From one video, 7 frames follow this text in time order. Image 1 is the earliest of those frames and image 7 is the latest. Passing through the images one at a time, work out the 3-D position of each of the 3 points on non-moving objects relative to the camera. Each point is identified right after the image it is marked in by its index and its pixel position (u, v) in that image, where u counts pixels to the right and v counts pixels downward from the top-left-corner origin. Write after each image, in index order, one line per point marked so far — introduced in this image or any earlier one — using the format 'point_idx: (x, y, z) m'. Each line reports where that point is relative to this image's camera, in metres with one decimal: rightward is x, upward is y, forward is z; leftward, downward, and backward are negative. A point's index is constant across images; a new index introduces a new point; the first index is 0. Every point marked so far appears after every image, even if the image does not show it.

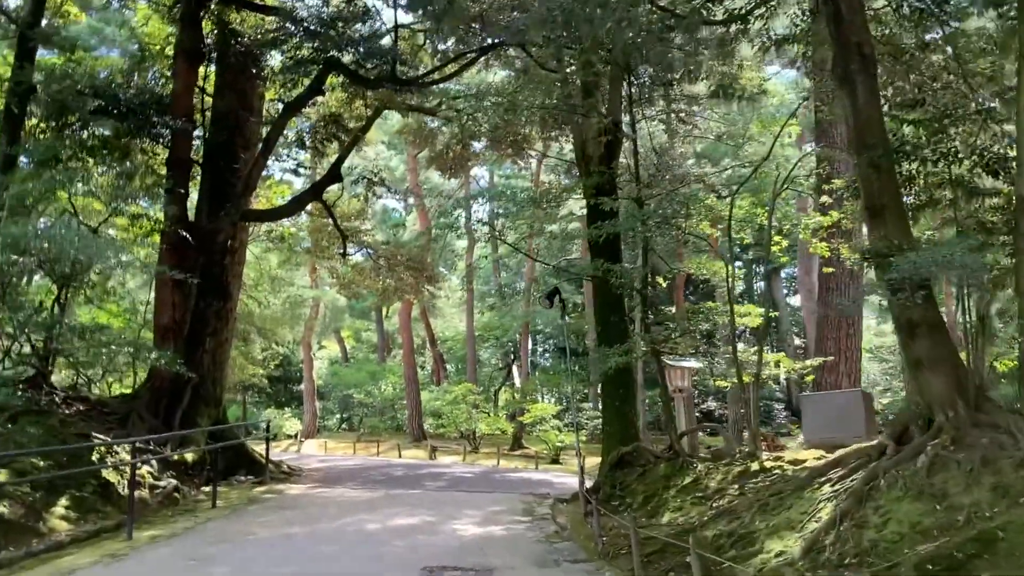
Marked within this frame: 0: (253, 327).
0: (-5.9, -0.9, +16.2) m
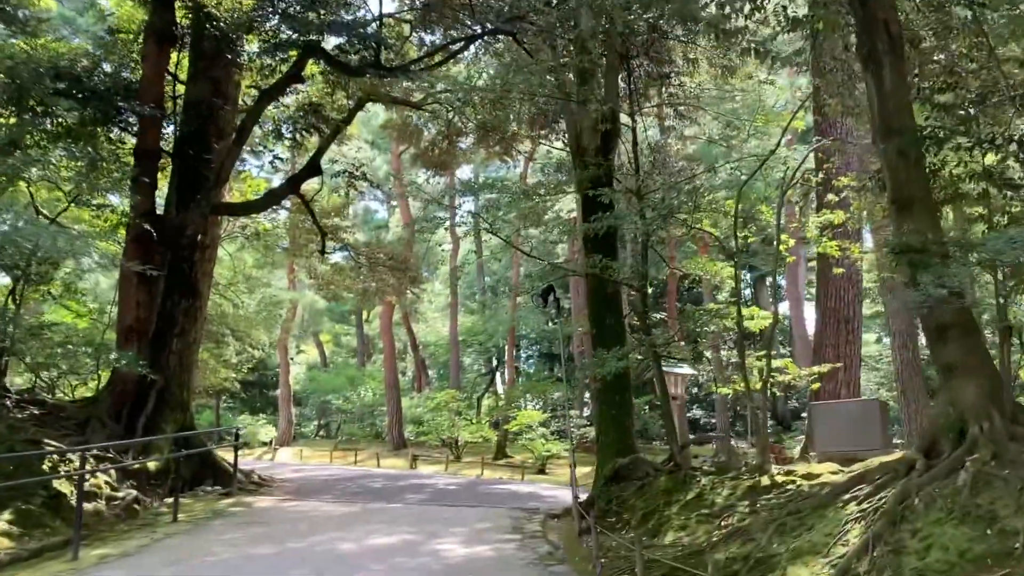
0: (-6.3, -0.9, +15.5) m
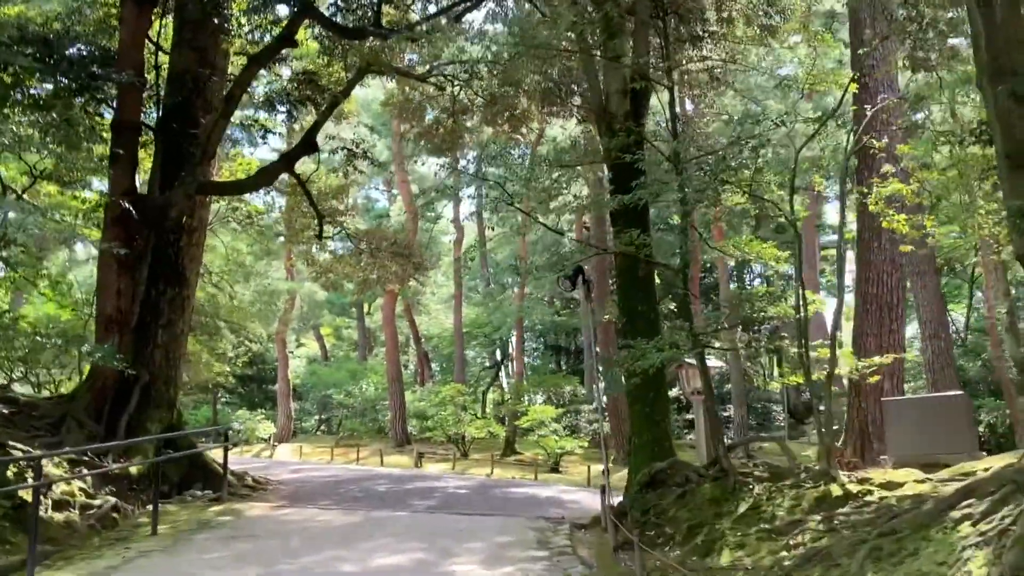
0: (-6.0, -0.7, +14.7) m
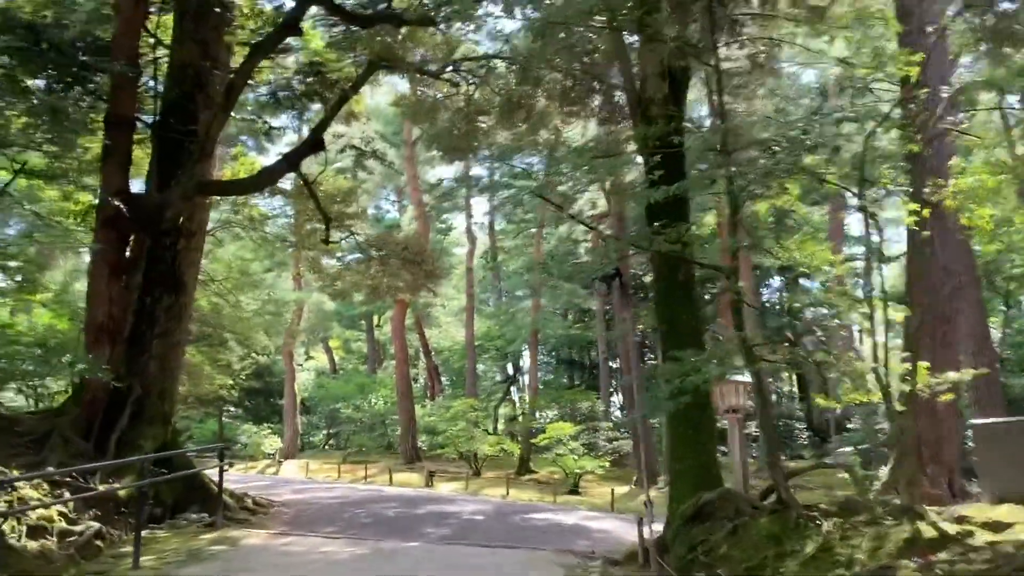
0: (-5.7, -0.8, +14.0) m
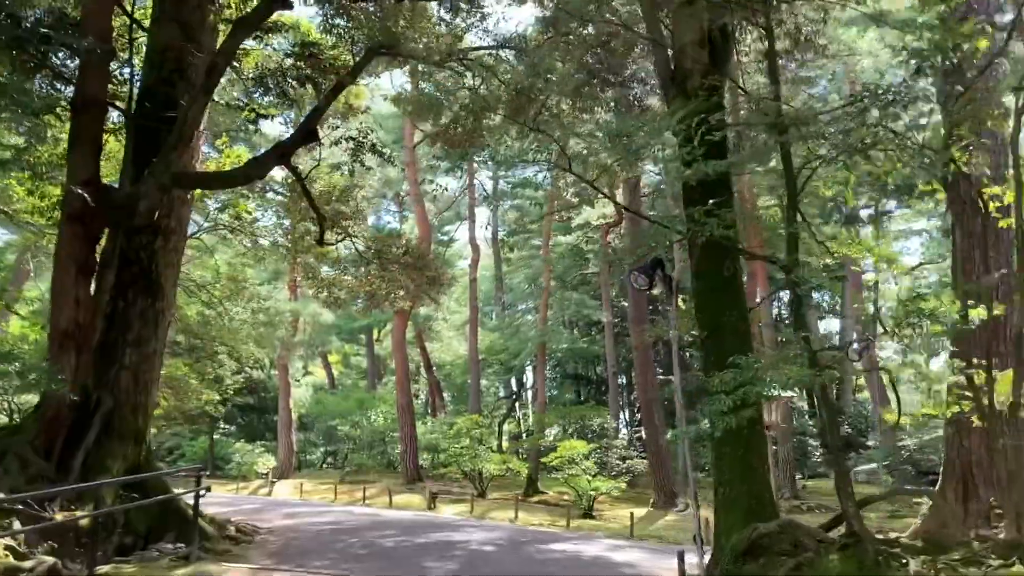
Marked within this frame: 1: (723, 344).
0: (-5.6, -1.0, +13.2) m
1: (+1.6, -0.4, +5.5) m
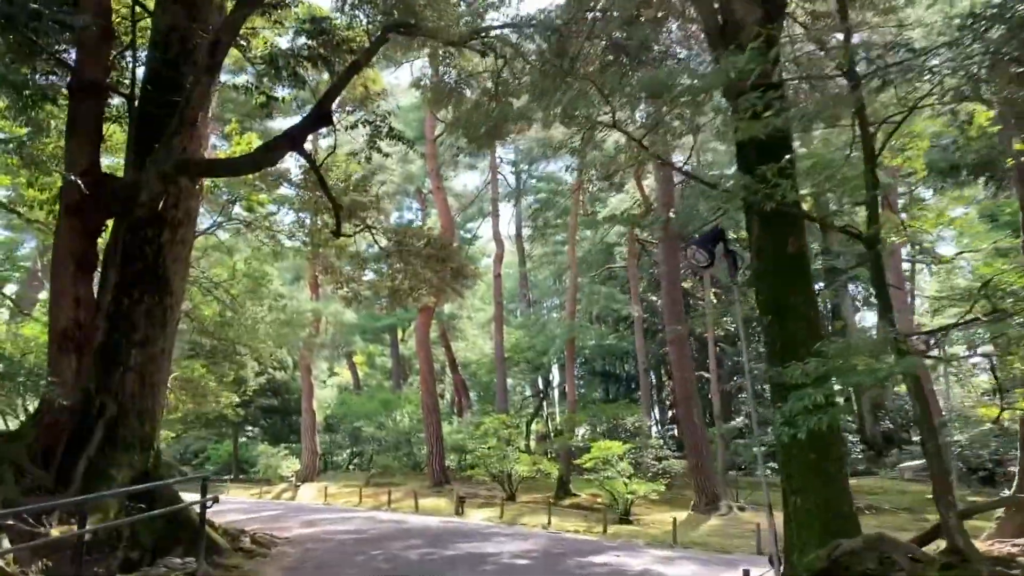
0: (-5.1, -1.0, +12.7) m
1: (+1.8, -0.3, +4.8) m
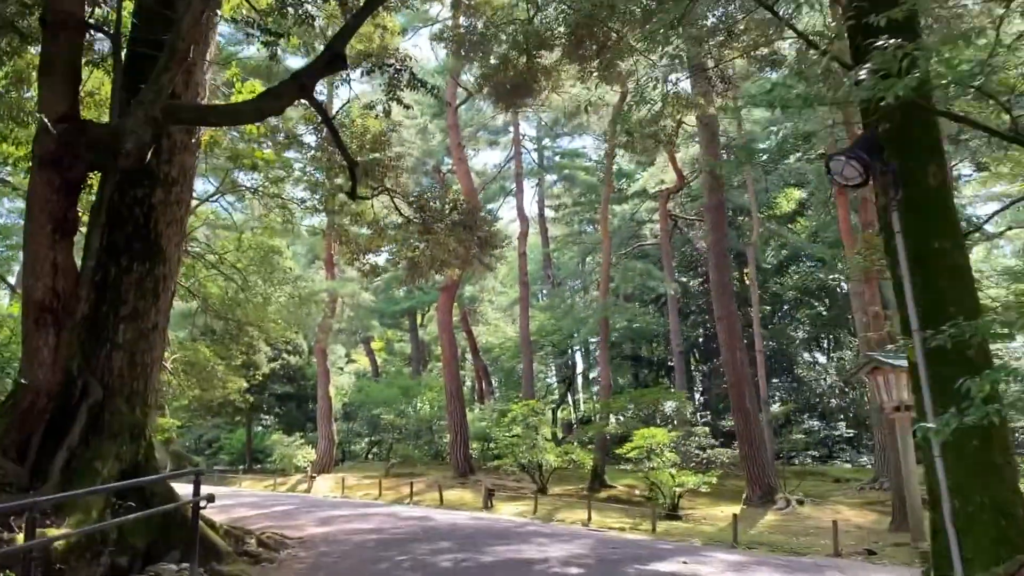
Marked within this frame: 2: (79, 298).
0: (-4.5, -0.6, +11.8) m
1: (+2.2, 0.0, +3.7) m
2: (-3.8, -0.1, +6.2) m
